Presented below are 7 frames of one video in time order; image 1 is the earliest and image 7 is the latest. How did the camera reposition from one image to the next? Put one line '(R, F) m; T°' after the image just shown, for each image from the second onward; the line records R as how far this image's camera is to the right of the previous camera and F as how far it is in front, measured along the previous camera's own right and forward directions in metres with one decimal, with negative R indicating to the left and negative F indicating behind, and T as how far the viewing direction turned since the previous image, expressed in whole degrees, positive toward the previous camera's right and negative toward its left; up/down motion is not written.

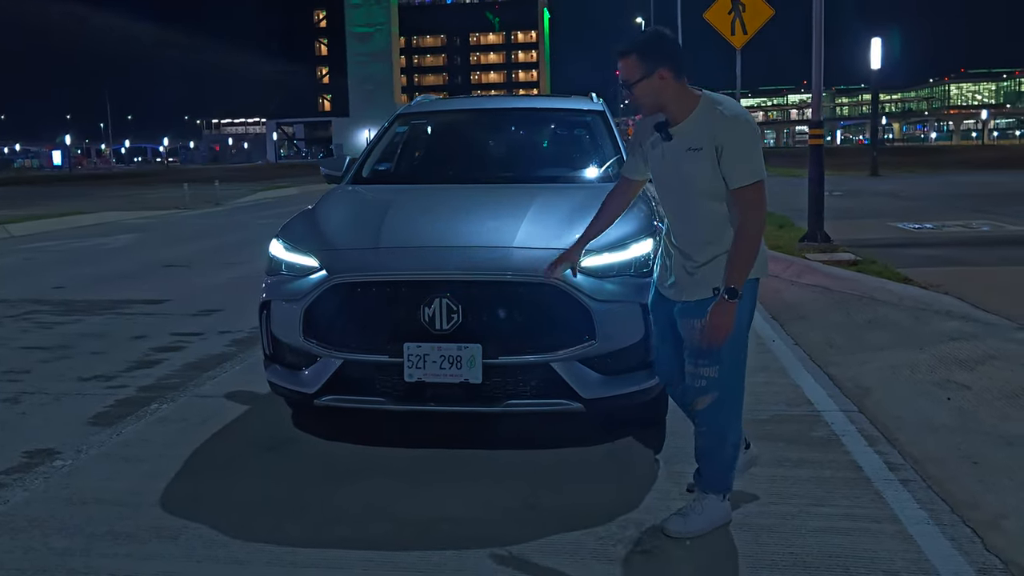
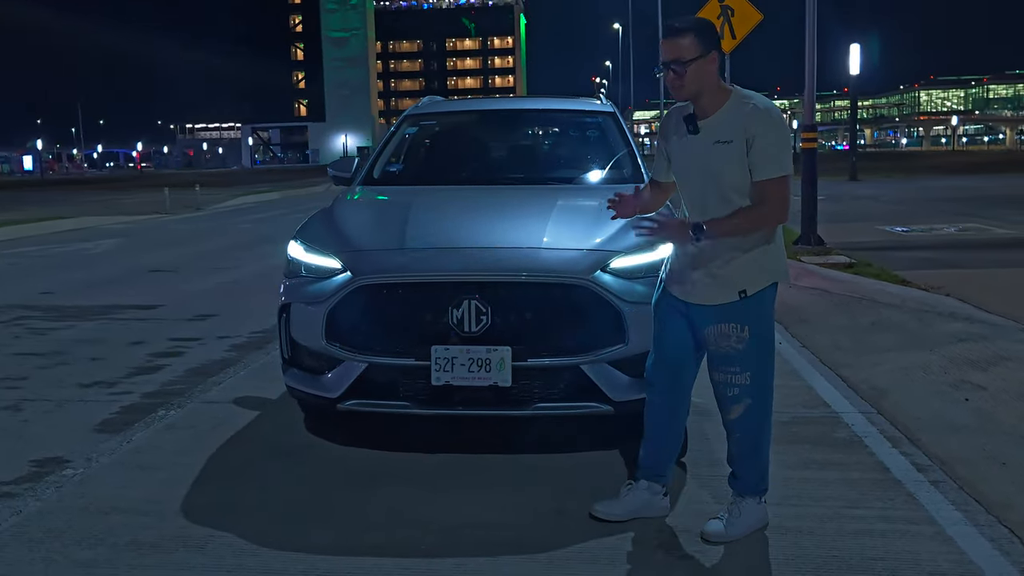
(-0.3, +0.1) m; +2°
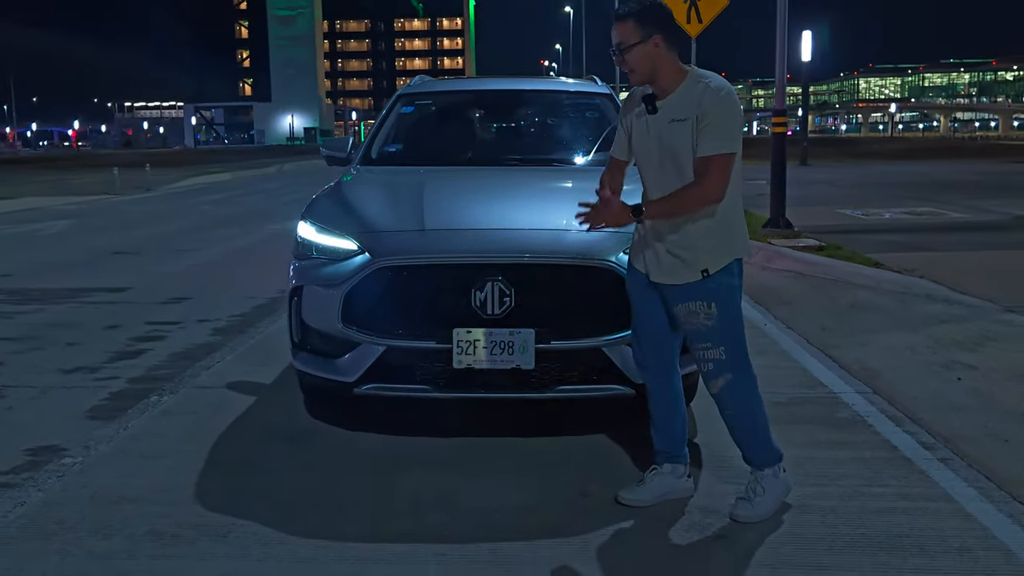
(-0.4, +0.1) m; +4°
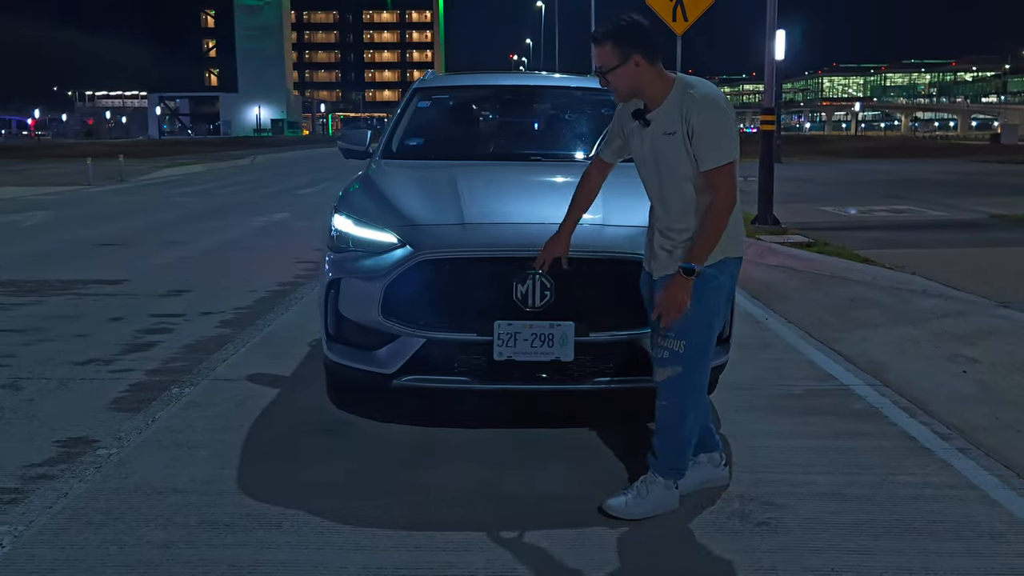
(-0.4, -0.1) m; +3°
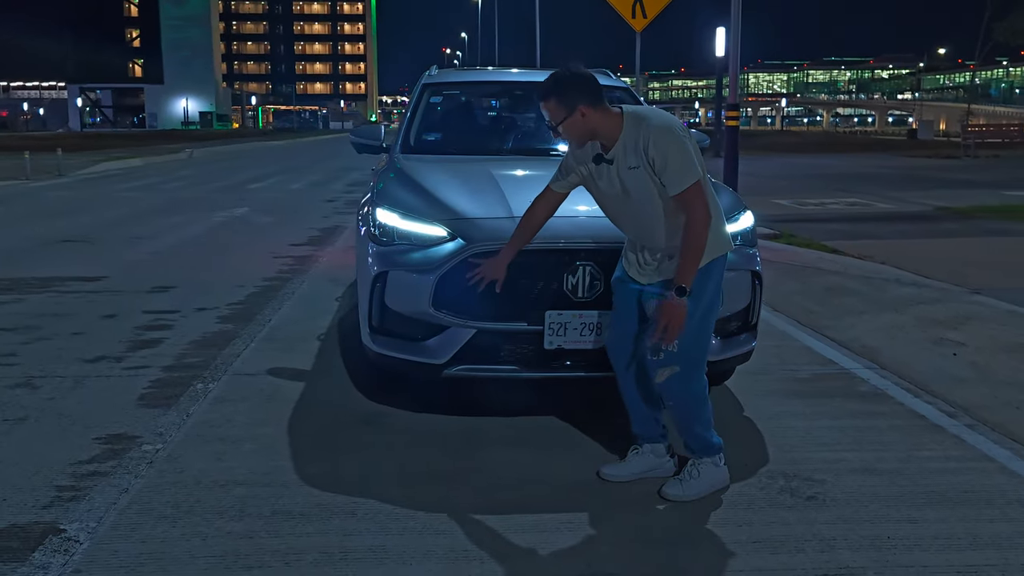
(-0.7, -0.1) m; +5°
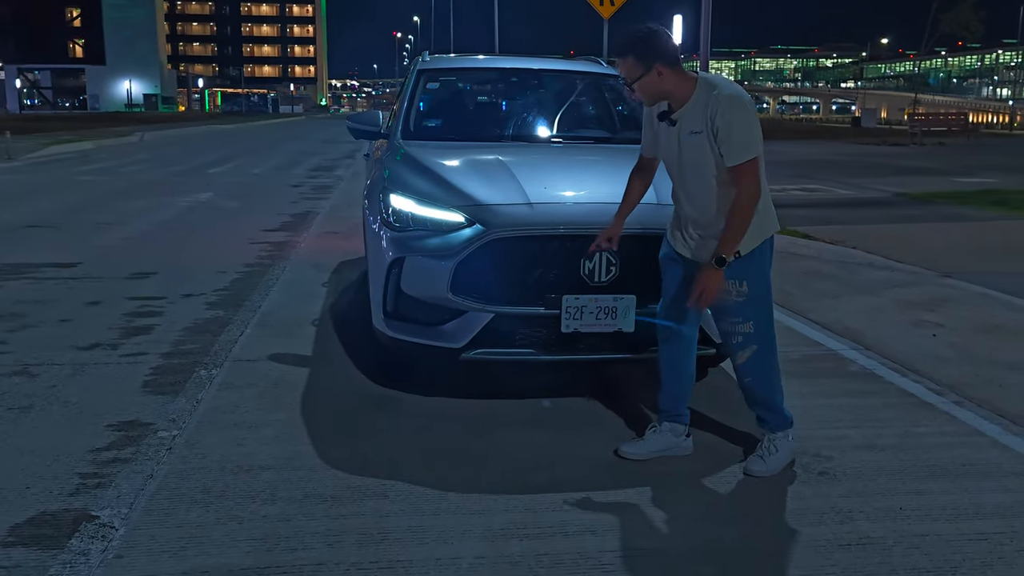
(-0.4, -0.1) m; +4°
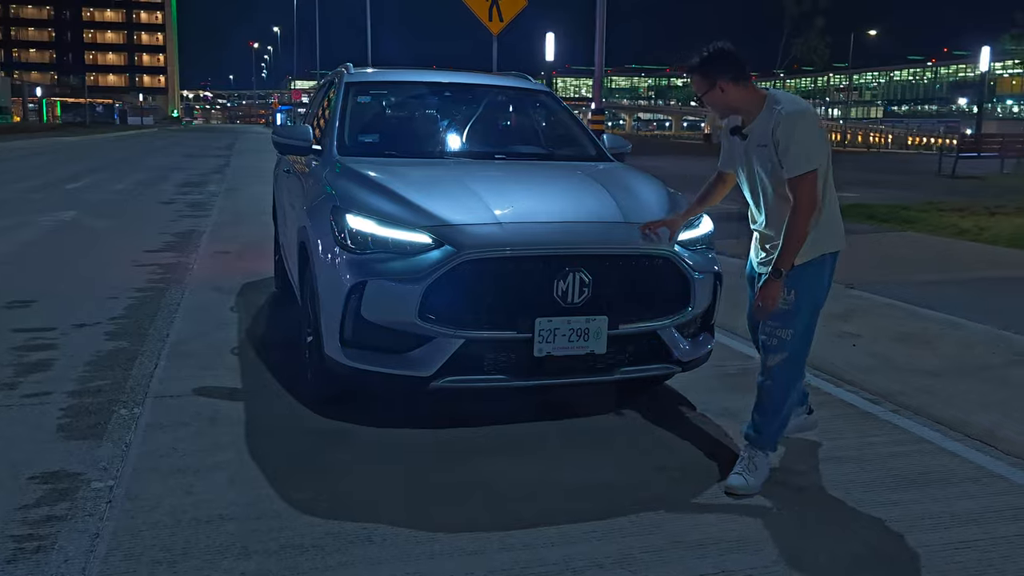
(-0.6, +0.3) m; +9°
